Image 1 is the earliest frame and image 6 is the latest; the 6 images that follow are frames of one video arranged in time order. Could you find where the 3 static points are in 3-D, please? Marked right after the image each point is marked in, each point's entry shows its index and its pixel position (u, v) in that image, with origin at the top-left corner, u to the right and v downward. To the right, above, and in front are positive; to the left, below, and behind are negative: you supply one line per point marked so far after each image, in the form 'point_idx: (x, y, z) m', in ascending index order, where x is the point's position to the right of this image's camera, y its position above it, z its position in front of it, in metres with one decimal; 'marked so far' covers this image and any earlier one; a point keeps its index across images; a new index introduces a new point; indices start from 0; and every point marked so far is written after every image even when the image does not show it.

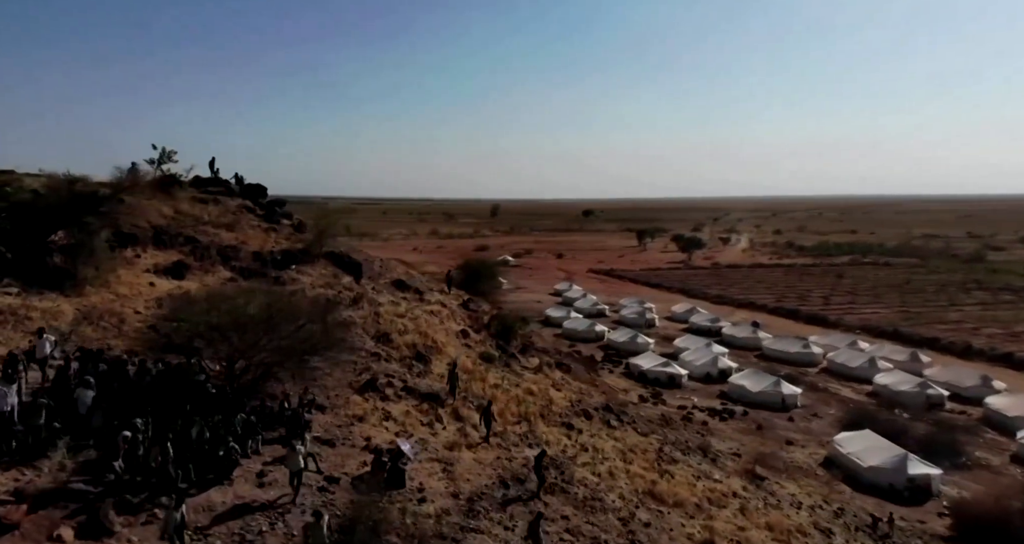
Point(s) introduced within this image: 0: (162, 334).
0: (-9.3, -1.5, +18.5) m
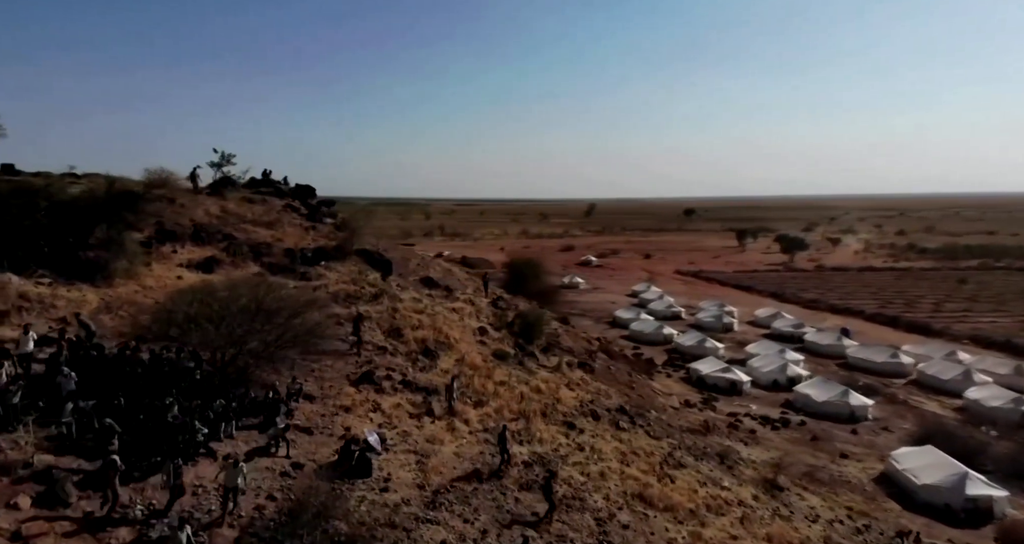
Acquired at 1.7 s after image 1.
0: (-10.0, -1.4, +20.3) m
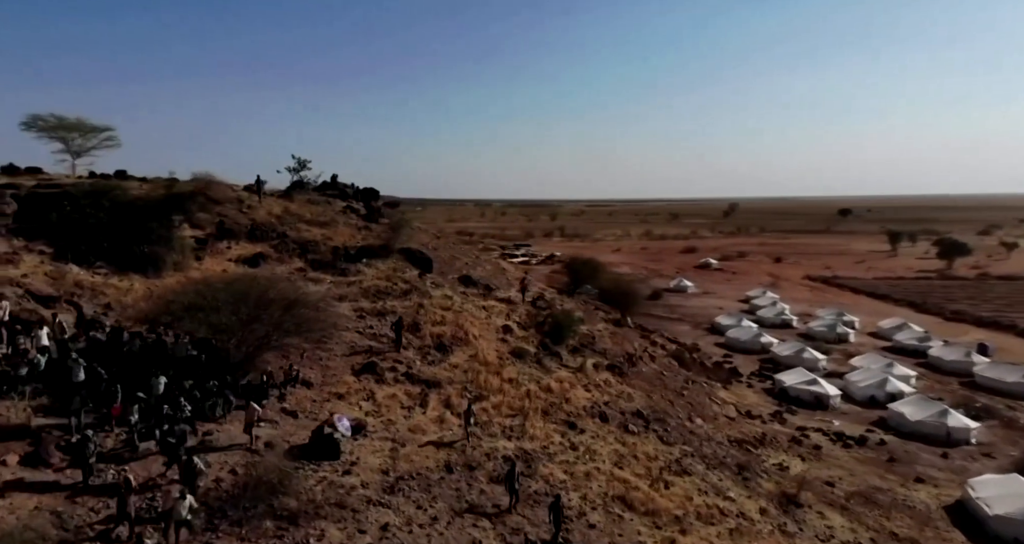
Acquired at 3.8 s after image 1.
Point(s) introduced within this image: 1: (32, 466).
0: (-10.6, -1.2, +23.0) m
1: (-10.5, -4.3, +16.9) m
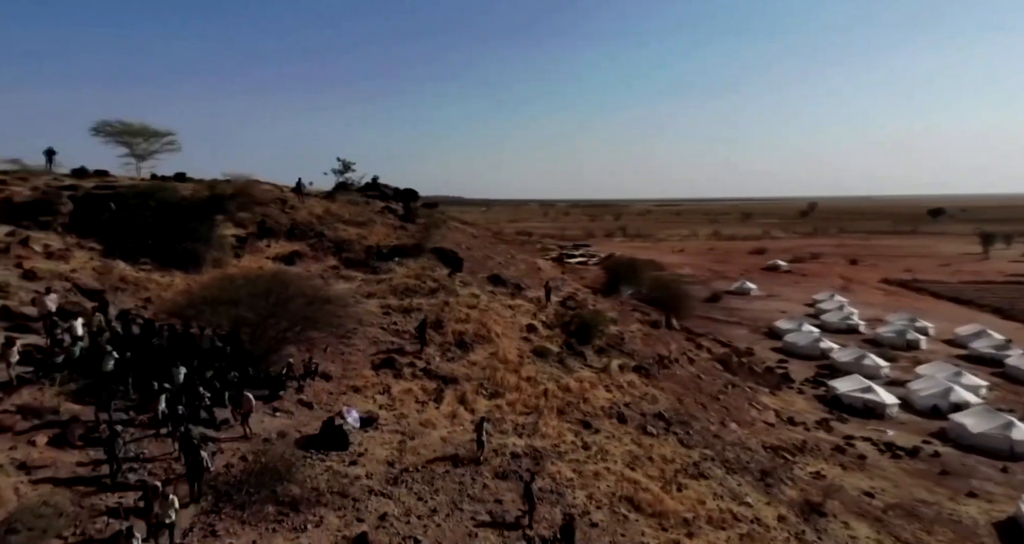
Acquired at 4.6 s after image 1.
0: (-10.2, -1.0, +24.5) m
1: (-10.8, -4.1, +18.3) m
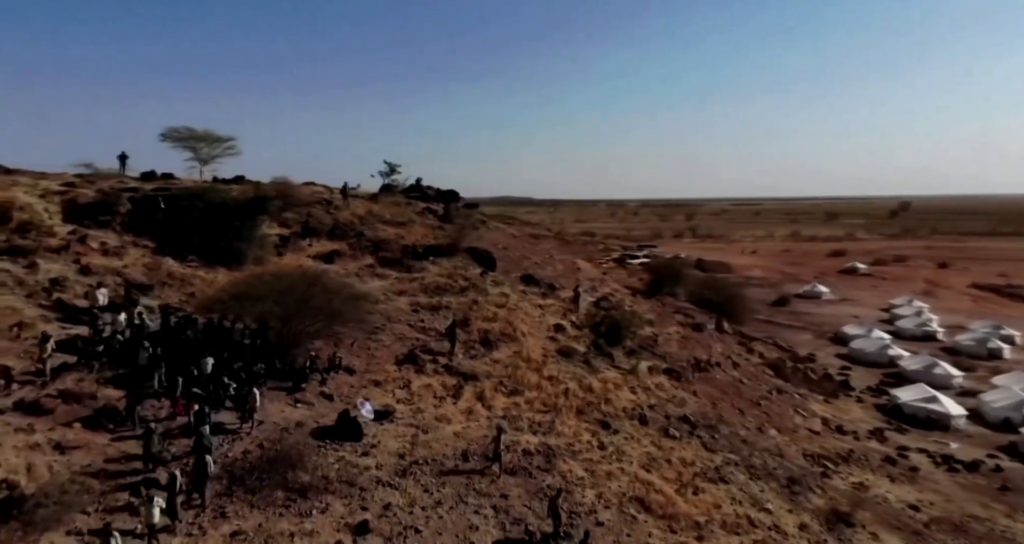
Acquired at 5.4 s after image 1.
0: (-9.6, -0.9, +25.9) m
1: (-10.9, -4.0, +19.9) m
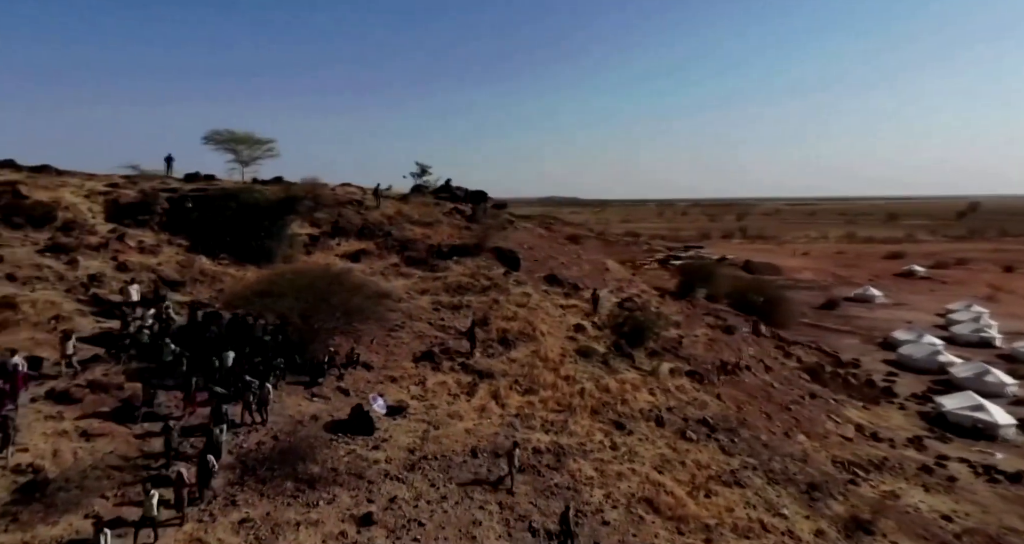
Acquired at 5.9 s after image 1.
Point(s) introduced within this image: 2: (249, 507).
0: (-9.1, -0.9, +26.8) m
1: (-10.8, -3.9, +20.9) m
2: (-6.5, -5.8, +18.9) m
